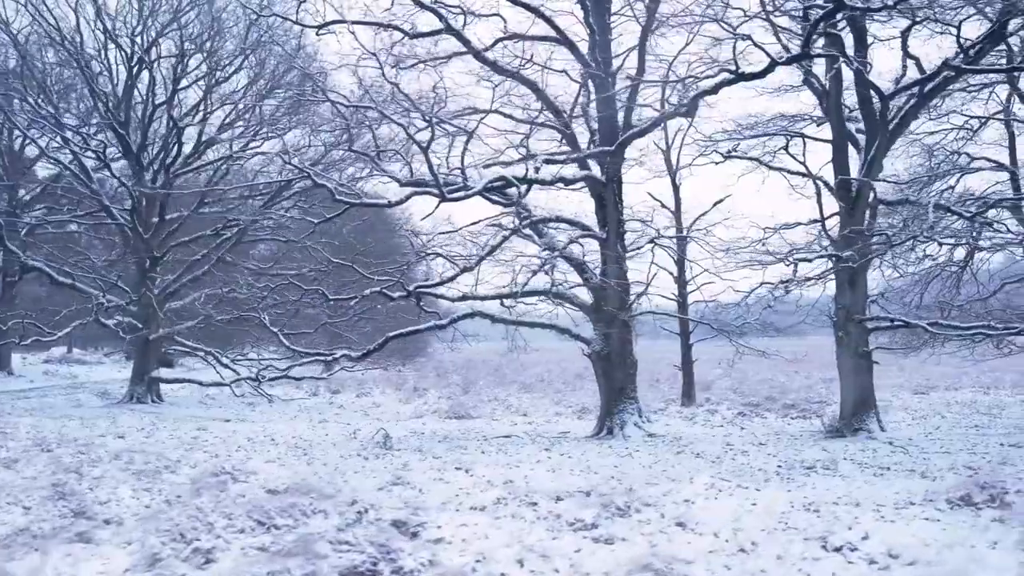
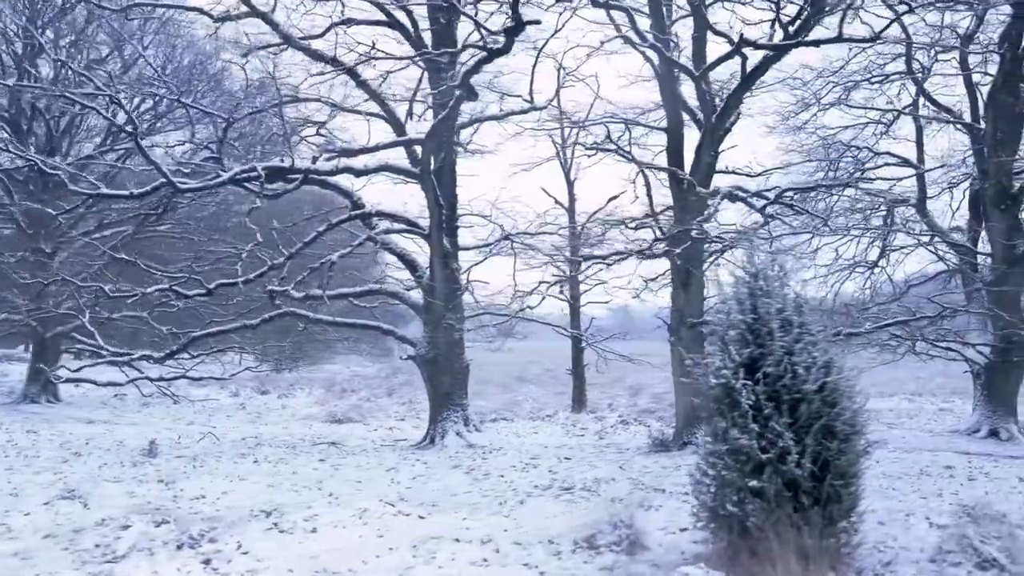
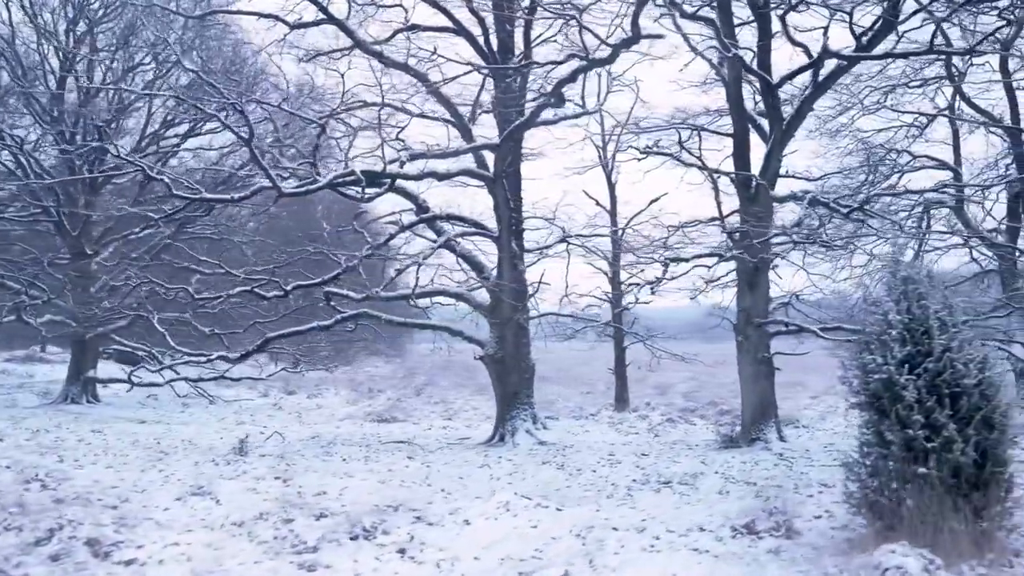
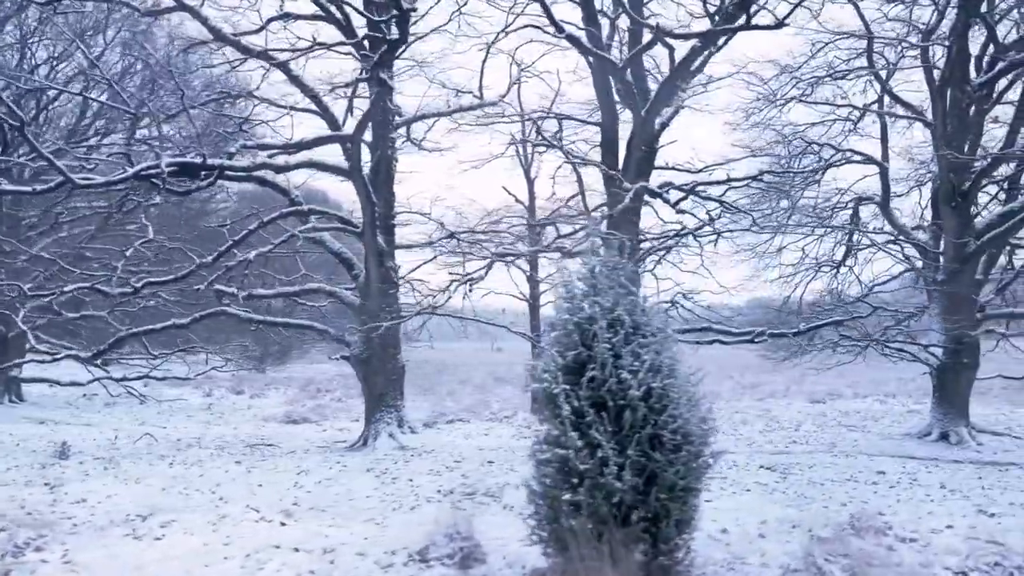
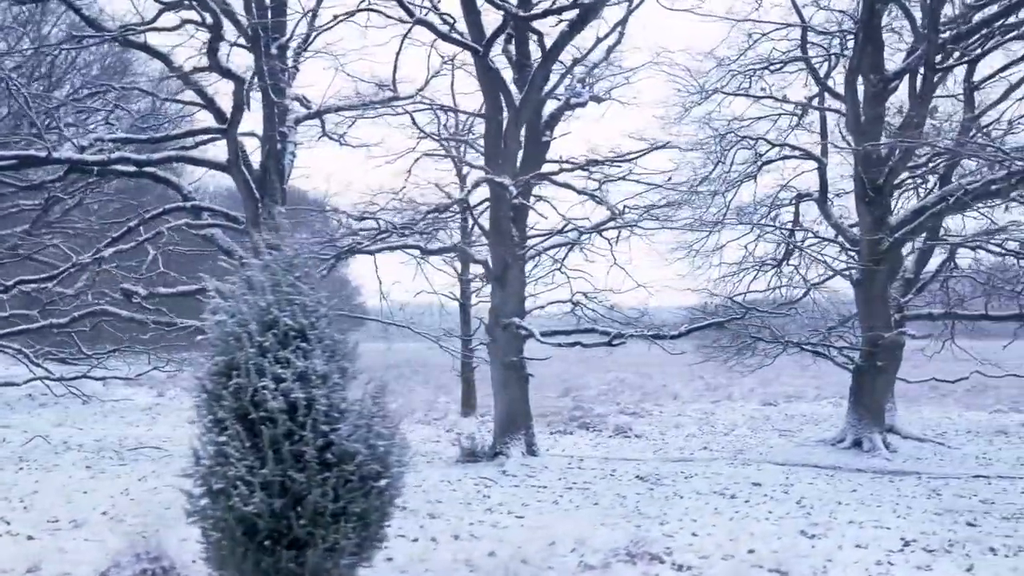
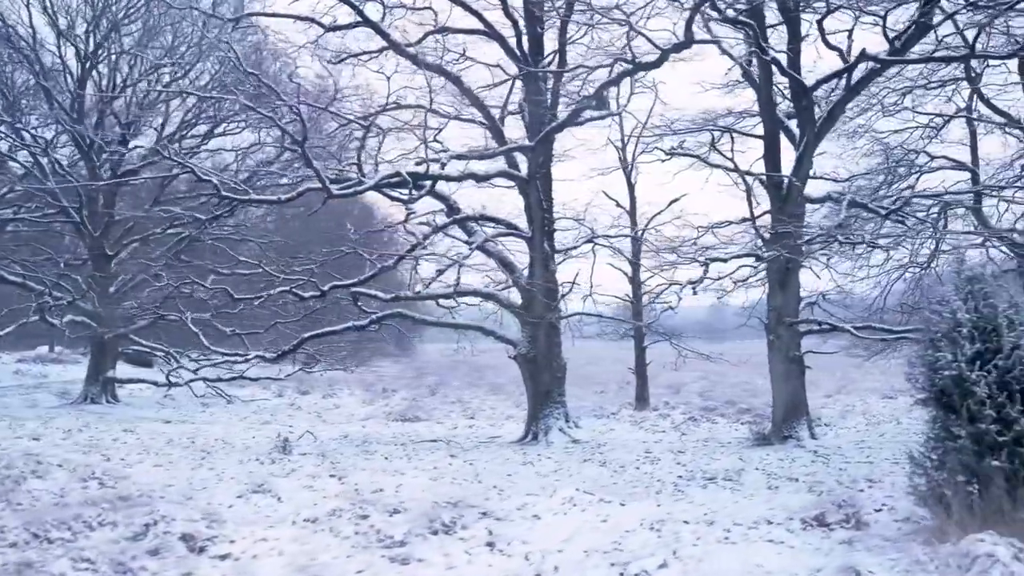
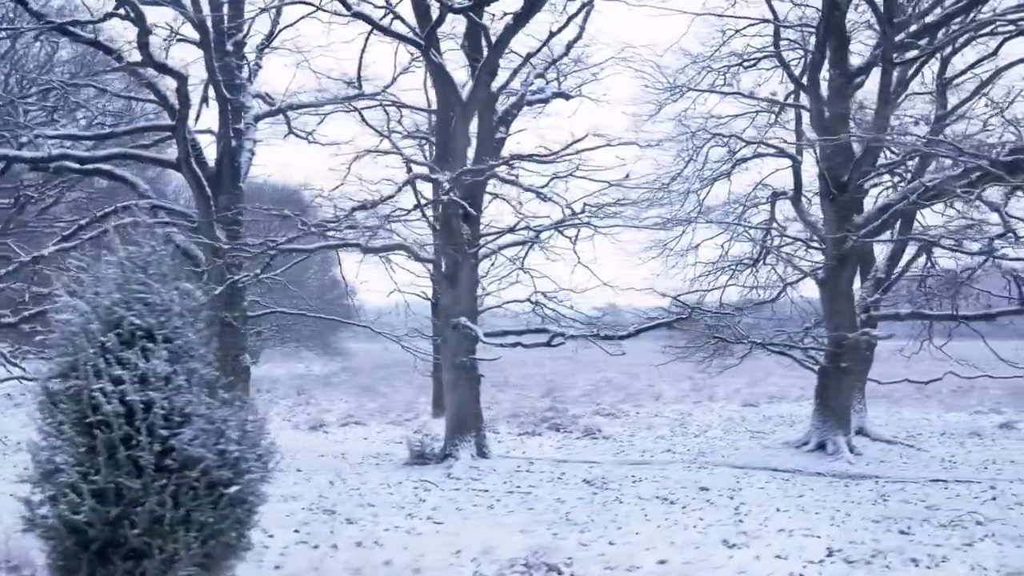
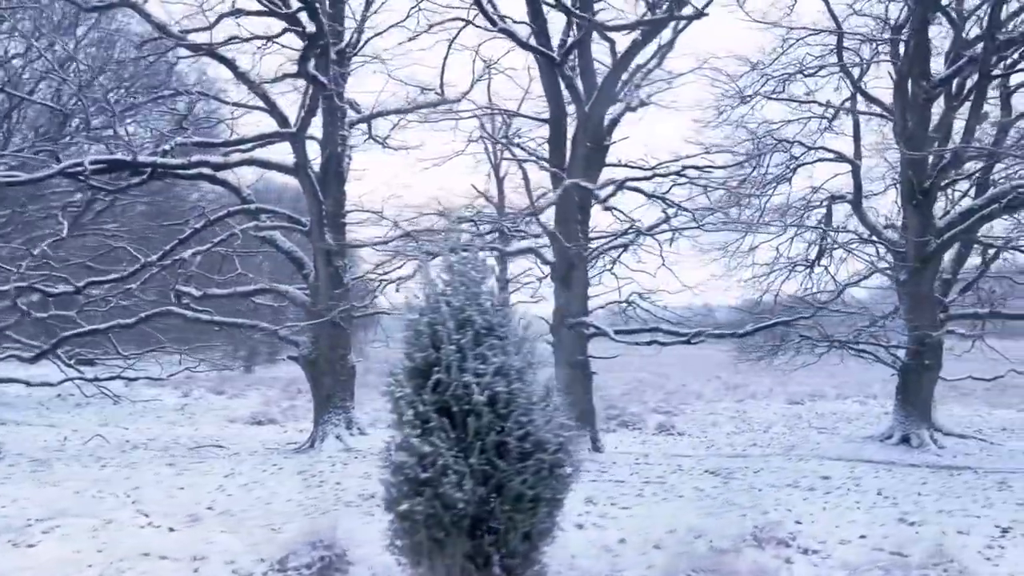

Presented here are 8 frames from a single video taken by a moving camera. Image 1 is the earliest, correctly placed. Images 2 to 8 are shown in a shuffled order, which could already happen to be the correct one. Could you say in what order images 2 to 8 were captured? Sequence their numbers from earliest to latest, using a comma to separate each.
6, 3, 2, 4, 8, 5, 7
